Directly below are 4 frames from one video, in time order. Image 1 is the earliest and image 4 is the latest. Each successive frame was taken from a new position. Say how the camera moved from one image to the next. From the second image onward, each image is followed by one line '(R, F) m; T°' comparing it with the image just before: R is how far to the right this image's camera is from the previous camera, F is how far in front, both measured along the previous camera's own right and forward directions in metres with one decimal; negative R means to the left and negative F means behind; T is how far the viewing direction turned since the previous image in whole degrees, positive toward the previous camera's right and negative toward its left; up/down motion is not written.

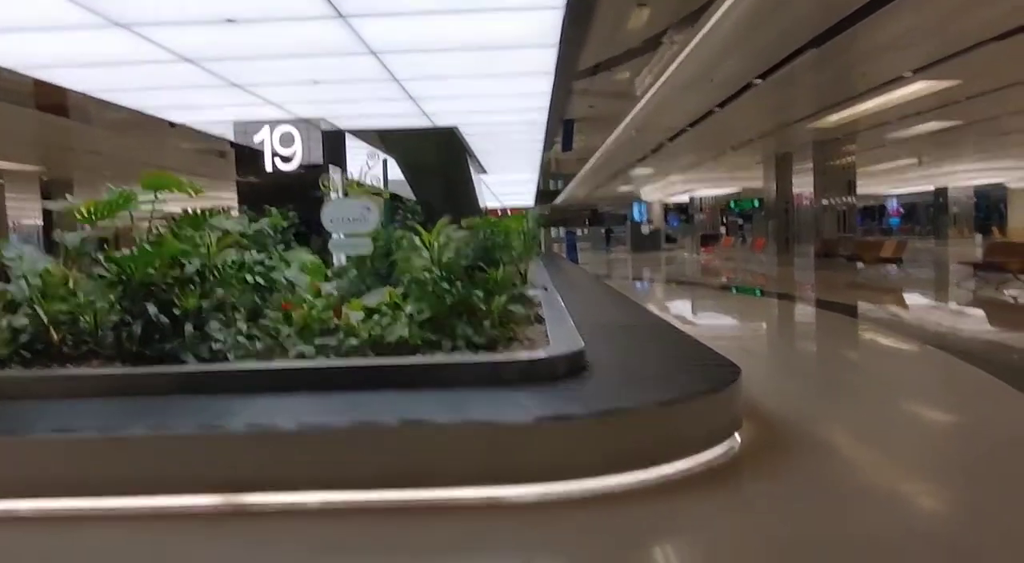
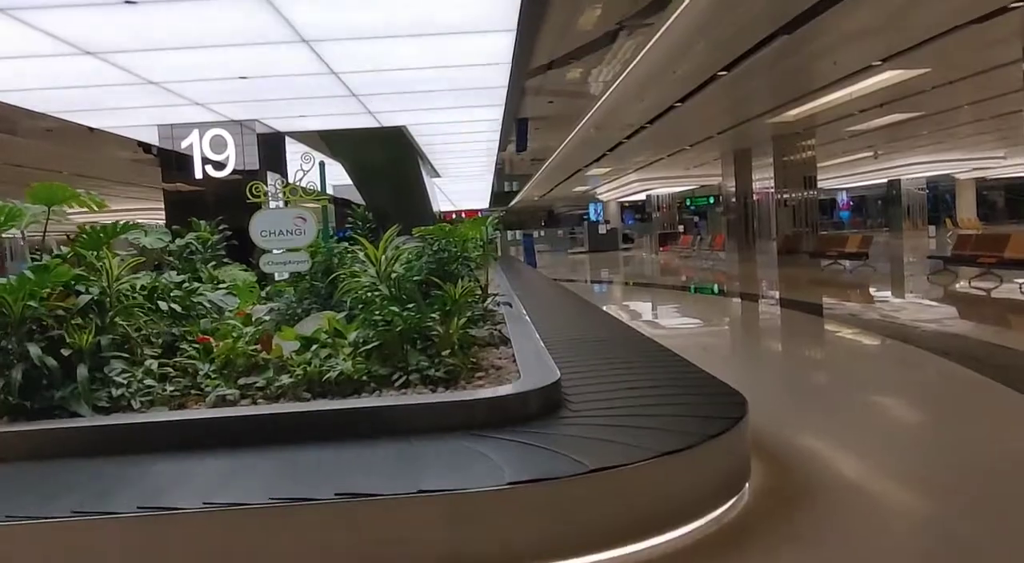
(0.0, +0.6) m; +3°
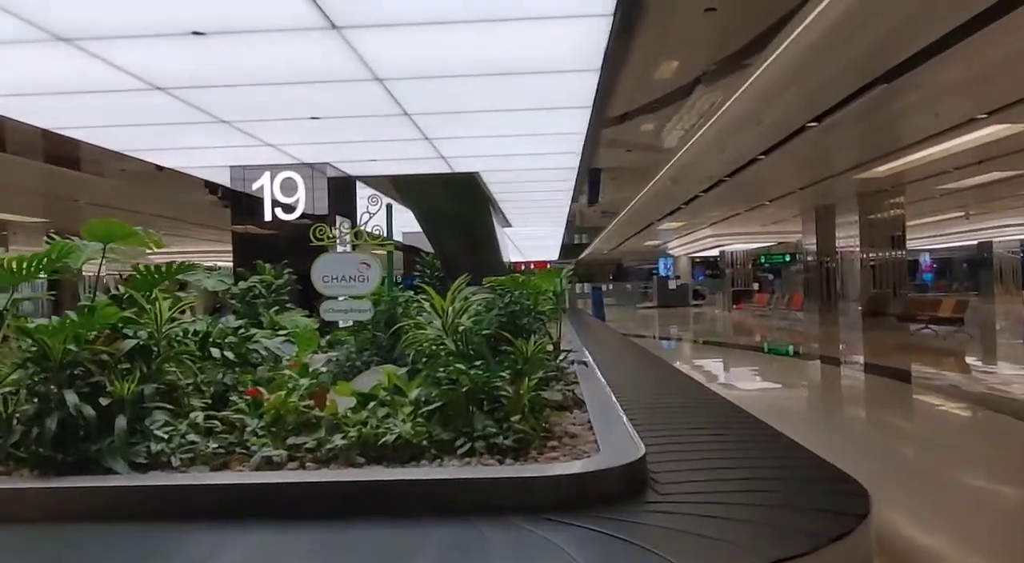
(-0.1, +0.4) m; -5°
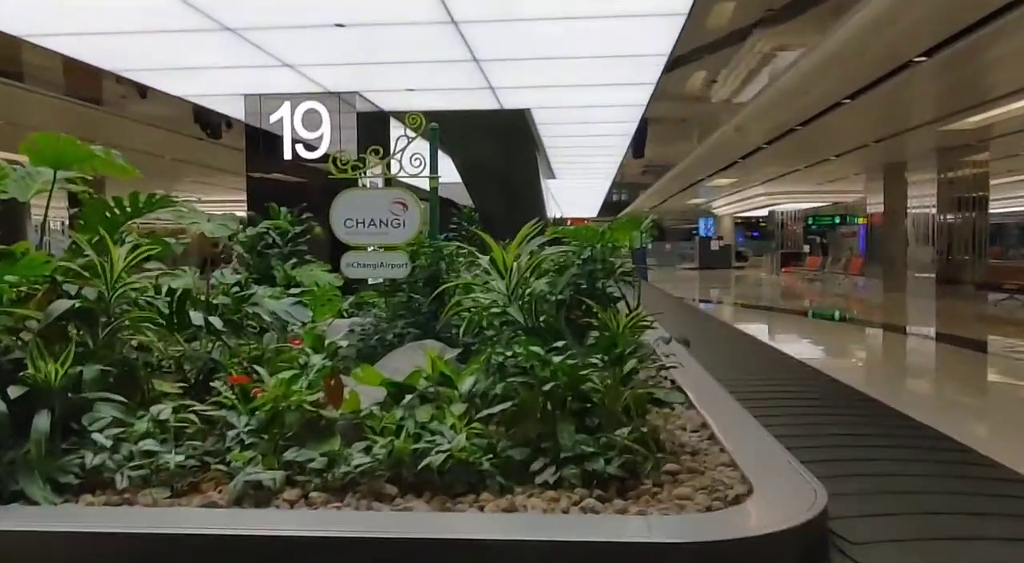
(-0.2, +1.1) m; -2°
